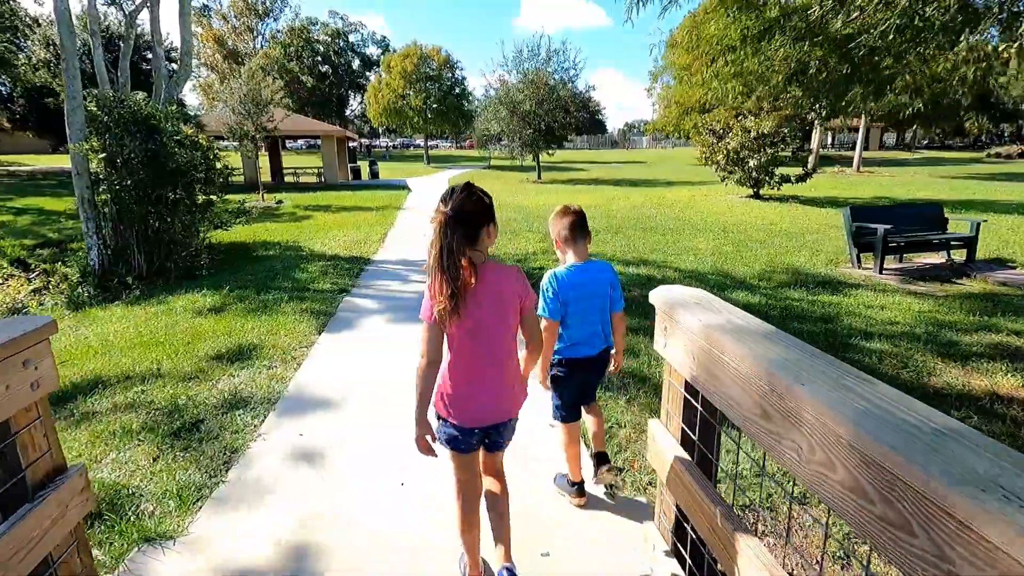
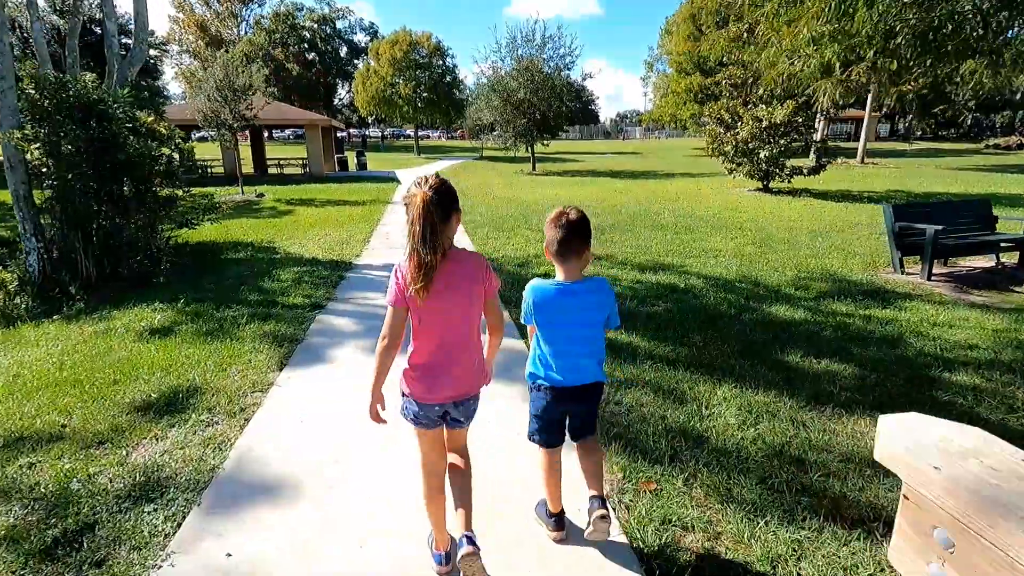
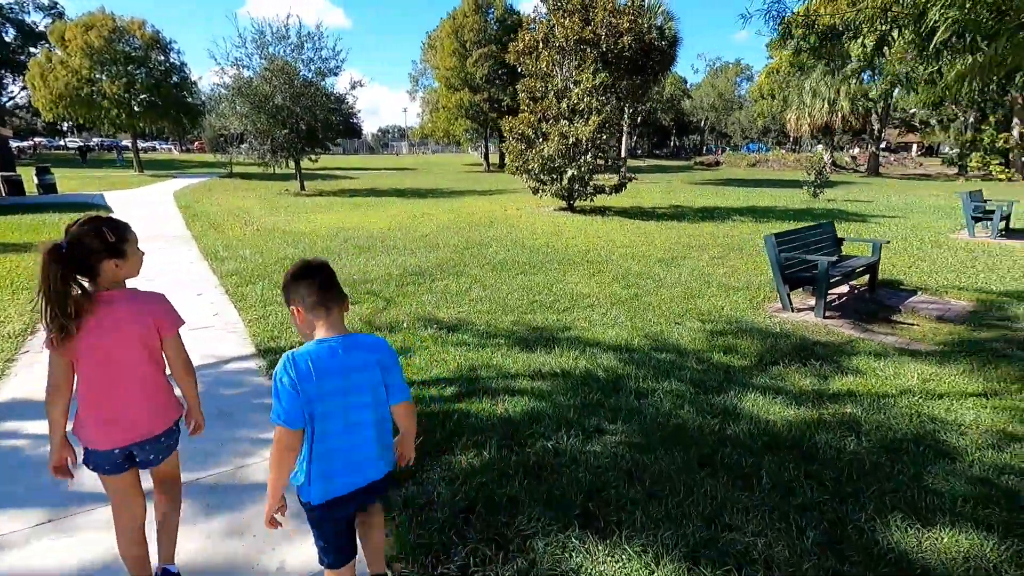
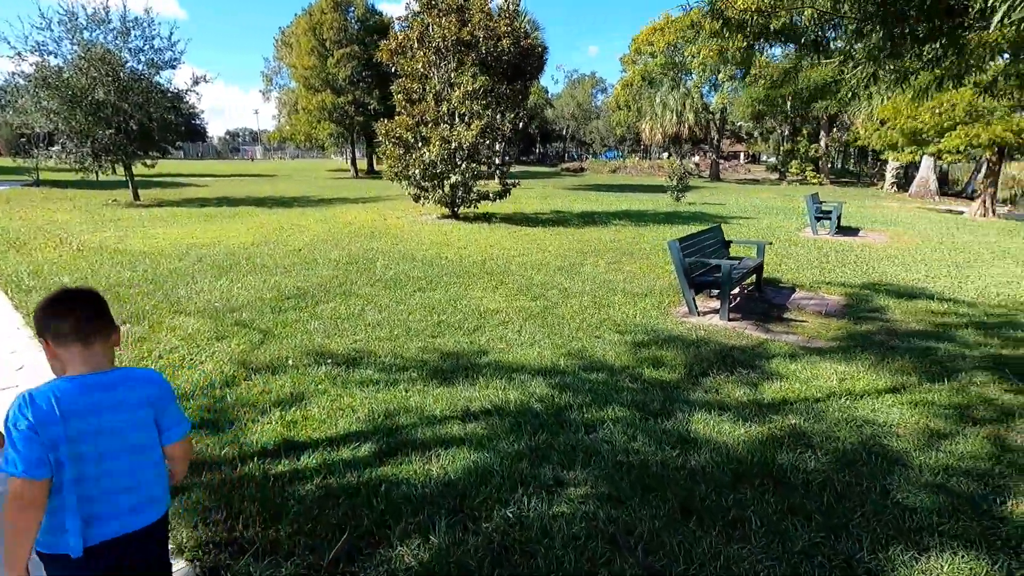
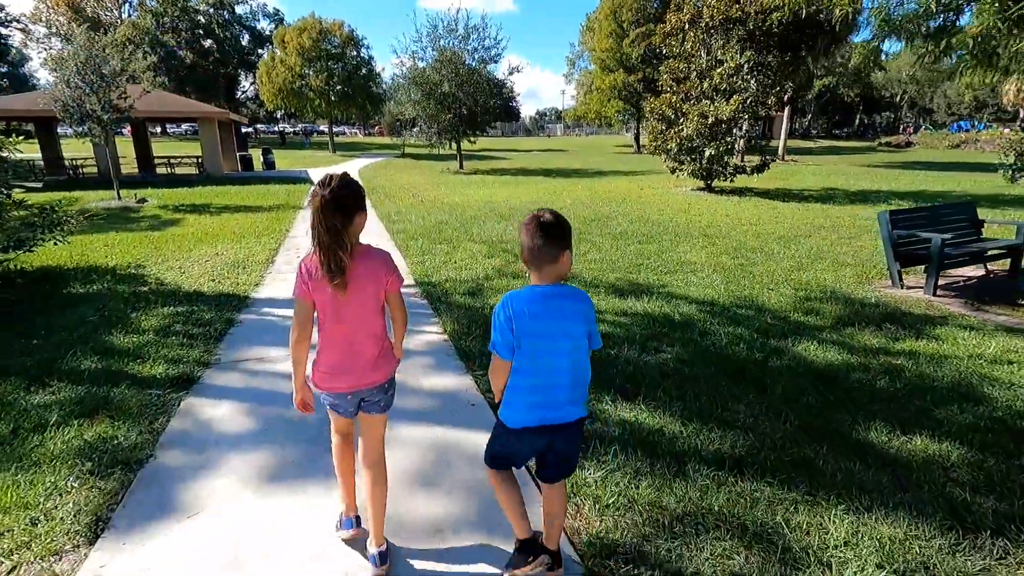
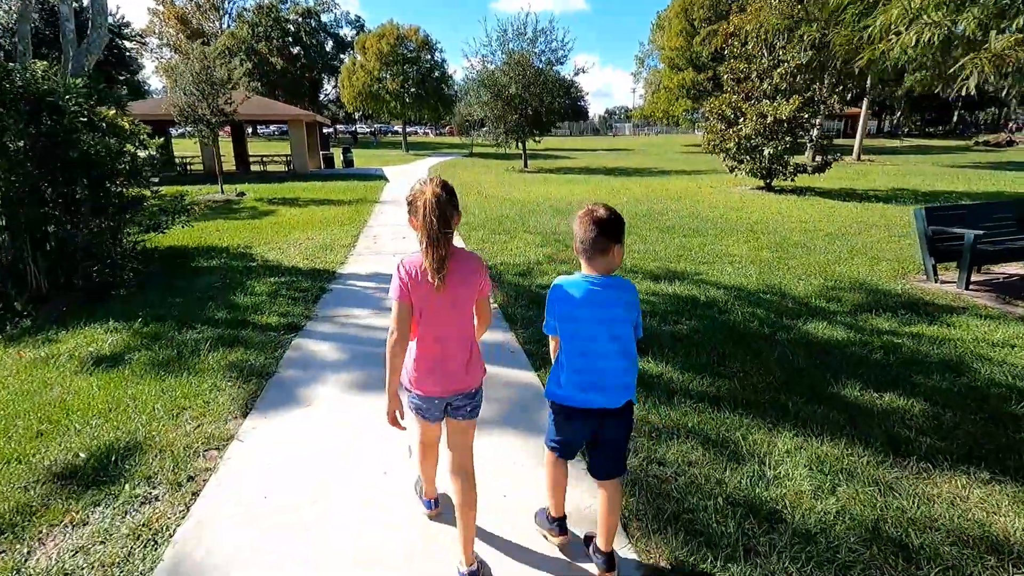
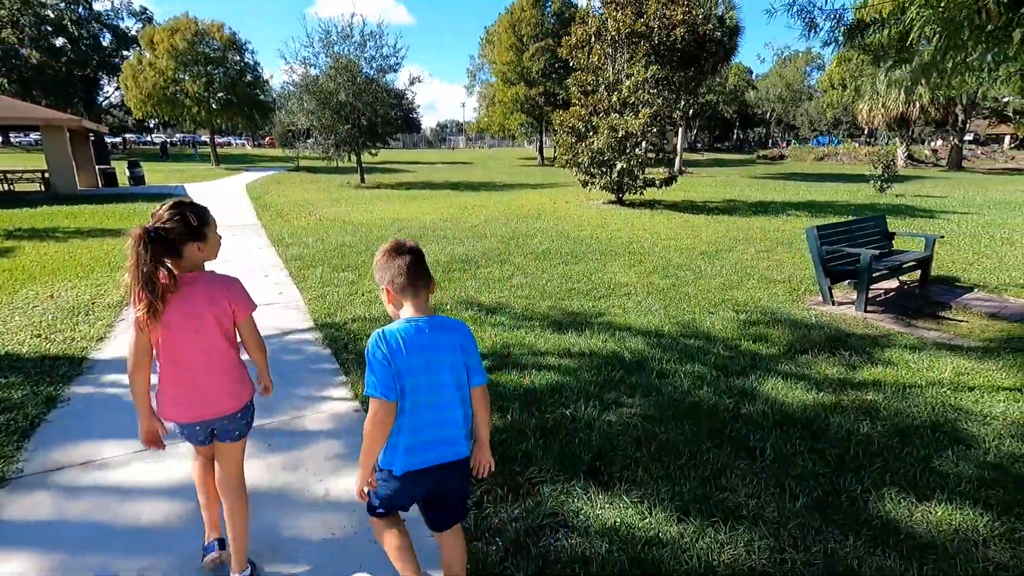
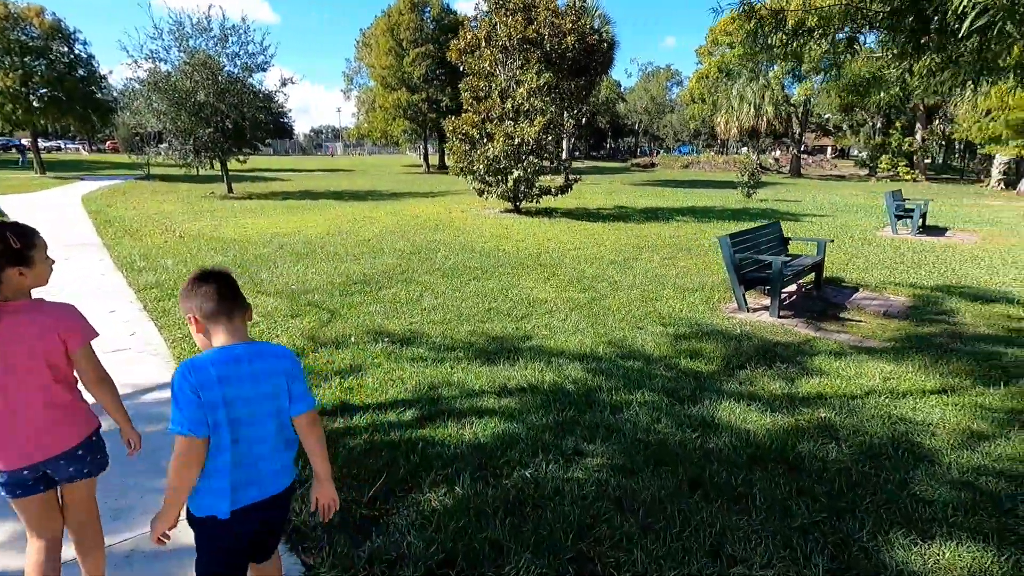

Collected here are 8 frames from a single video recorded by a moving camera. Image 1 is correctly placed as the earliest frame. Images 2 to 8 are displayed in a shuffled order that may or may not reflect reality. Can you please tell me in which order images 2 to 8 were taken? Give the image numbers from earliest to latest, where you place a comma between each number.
2, 6, 5, 7, 3, 8, 4
